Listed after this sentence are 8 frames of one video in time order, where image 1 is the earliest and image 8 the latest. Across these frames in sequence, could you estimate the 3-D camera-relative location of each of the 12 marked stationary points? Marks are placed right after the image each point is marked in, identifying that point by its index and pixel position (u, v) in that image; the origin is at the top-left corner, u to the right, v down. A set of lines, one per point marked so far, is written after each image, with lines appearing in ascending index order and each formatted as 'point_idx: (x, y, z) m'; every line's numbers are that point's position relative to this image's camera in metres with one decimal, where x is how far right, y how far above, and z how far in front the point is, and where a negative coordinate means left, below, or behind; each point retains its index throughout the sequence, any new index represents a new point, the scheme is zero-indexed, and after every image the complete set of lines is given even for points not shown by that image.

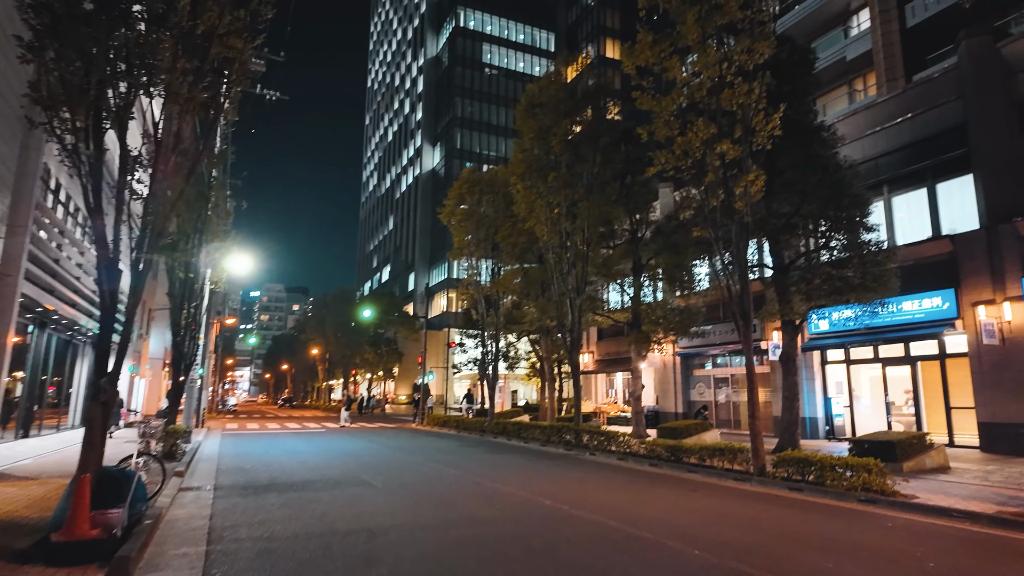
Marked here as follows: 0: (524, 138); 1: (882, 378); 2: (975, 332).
0: (+0.4, +4.3, +17.2) m
1: (+10.3, -2.5, +17.0) m
2: (+10.8, -1.0, +14.3) m
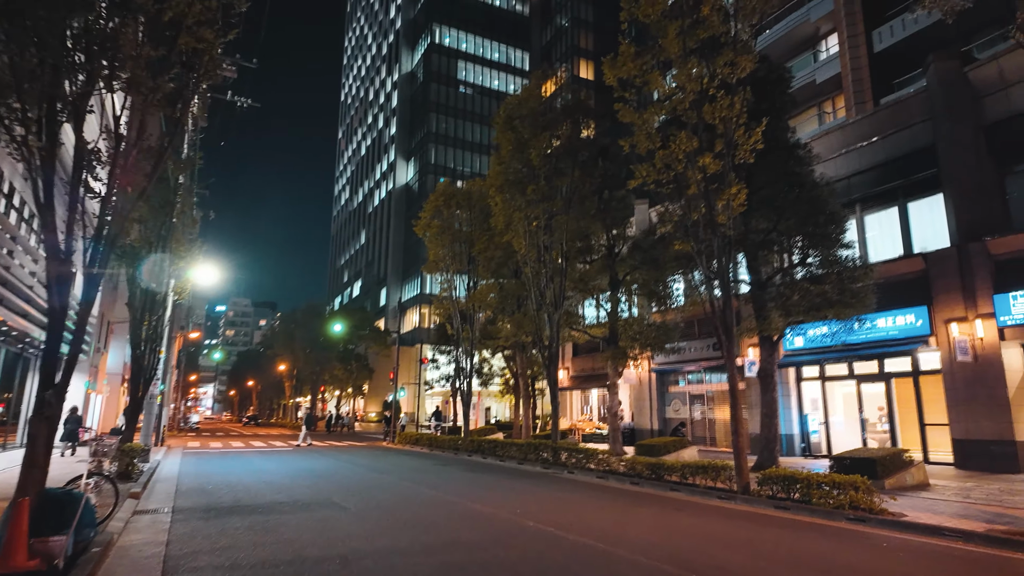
0: (-0.3, +3.9, +17.0) m
1: (+9.6, -3.0, +17.0) m
2: (+10.3, -1.5, +14.4) m
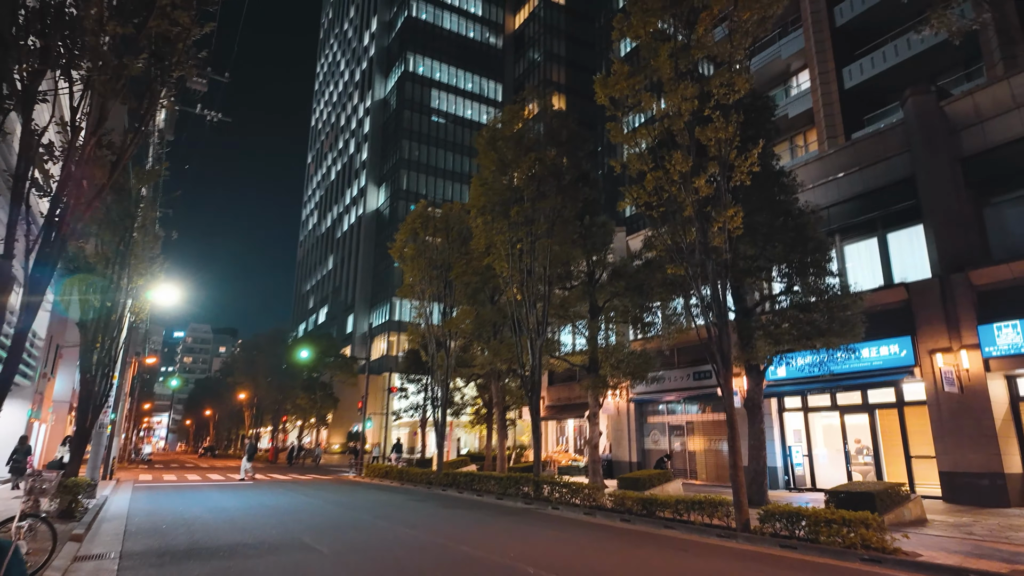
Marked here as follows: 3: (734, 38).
0: (-0.7, +3.2, +16.5) m
1: (+9.0, -3.8, +16.8) m
2: (+9.9, -2.2, +14.3) m
3: (+3.7, +4.2, +10.2) m
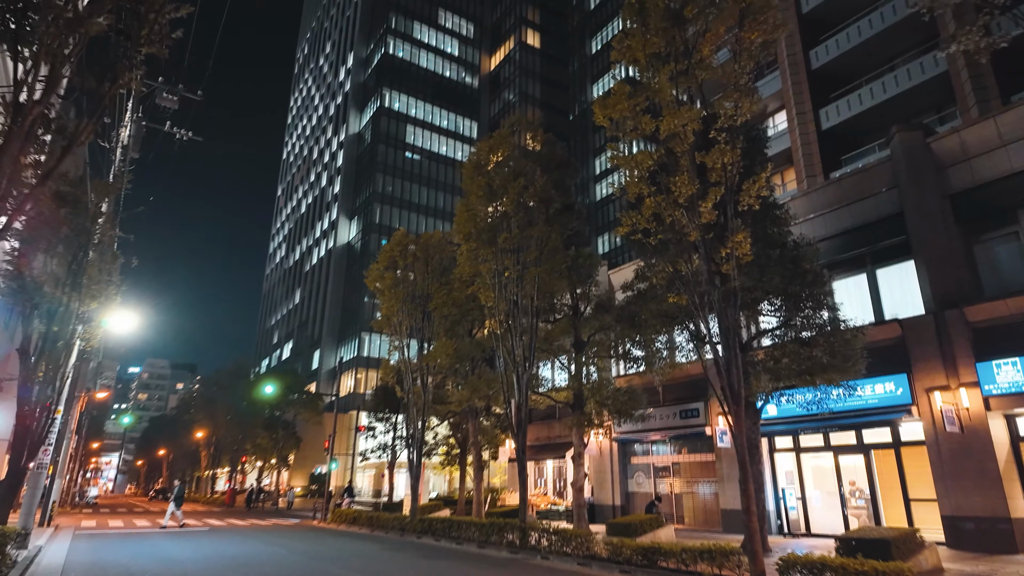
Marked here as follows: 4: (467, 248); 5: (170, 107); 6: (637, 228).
0: (-1.1, +2.4, +15.9) m
1: (+8.6, -4.8, +16.2) m
2: (+9.5, -3.0, +13.9) m
3: (+3.7, +3.7, +9.9) m
4: (-1.2, +1.1, +15.8) m
5: (-9.8, +5.1, +17.4) m
6: (+2.3, +1.1, +11.3) m
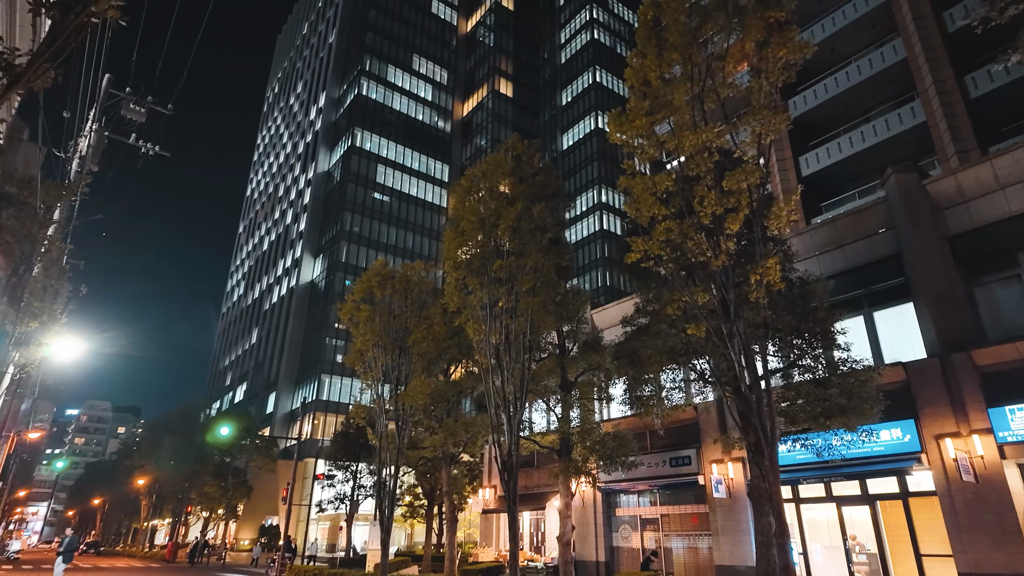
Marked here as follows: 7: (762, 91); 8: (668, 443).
0: (-1.3, +1.6, +15.0) m
1: (+8.2, -5.8, +15.3) m
2: (+9.3, -3.9, +13.2) m
3: (+3.9, +3.3, +9.4) m
4: (-1.4, +0.3, +14.8) m
5: (-10.0, +4.4, +16.2) m
6: (+2.4, +0.6, +10.6) m
7: (+3.8, +3.0, +9.3) m
8: (+4.9, -4.9, +19.3) m
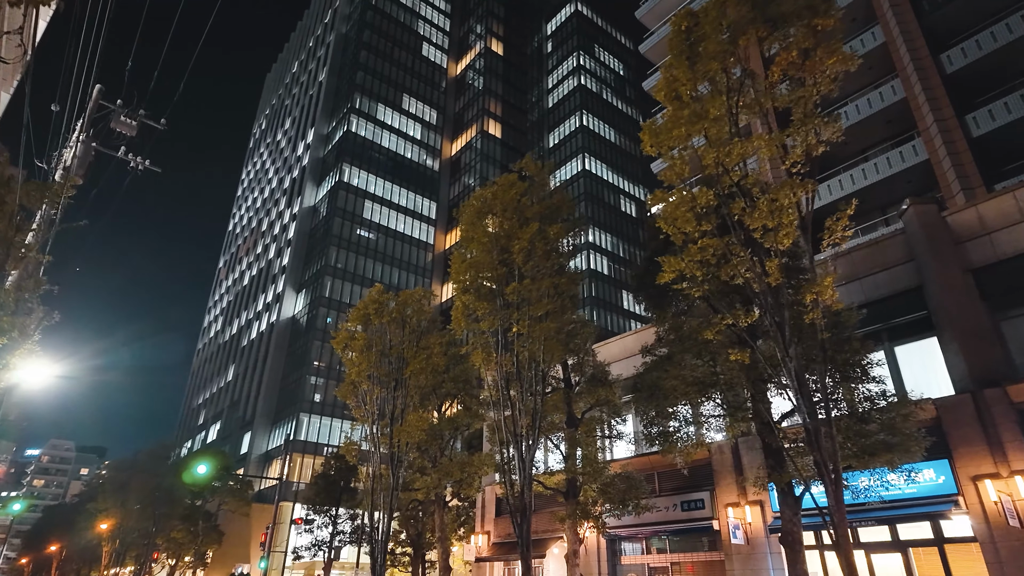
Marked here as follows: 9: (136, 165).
0: (-1.0, +1.0, +14.2) m
1: (+8.3, -6.6, +14.4) m
2: (+9.6, -4.6, +12.4) m
3: (+4.3, +3.0, +9.0) m
4: (-1.1, -0.3, +13.9) m
5: (-9.7, +3.9, +15.3) m
6: (+2.8, +0.2, +9.9) m
7: (+4.3, +2.7, +8.9) m
8: (+5.0, -5.9, +18.3) m
9: (-9.3, +3.0, +15.1) m
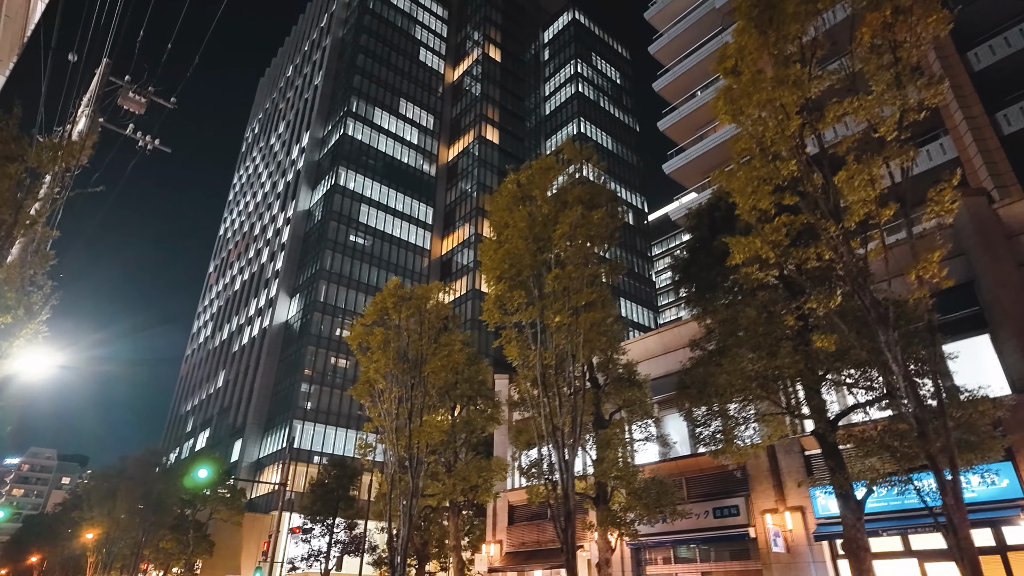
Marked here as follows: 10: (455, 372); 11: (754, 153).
0: (-0.3, +1.2, +13.4) m
1: (+9.0, -6.5, +13.6) m
2: (+10.3, -4.4, +11.7) m
3: (+5.2, +3.2, +8.2) m
4: (-0.3, -0.1, +13.1) m
5: (-8.9, +4.2, +14.4) m
6: (+3.6, +0.5, +9.1) m
7: (+5.2, +3.0, +8.1) m
8: (+5.6, -5.8, +17.4) m
9: (-8.5, +3.3, +14.1) m
10: (-1.8, -2.6, +19.1) m
11: (+3.5, +2.0, +9.4) m
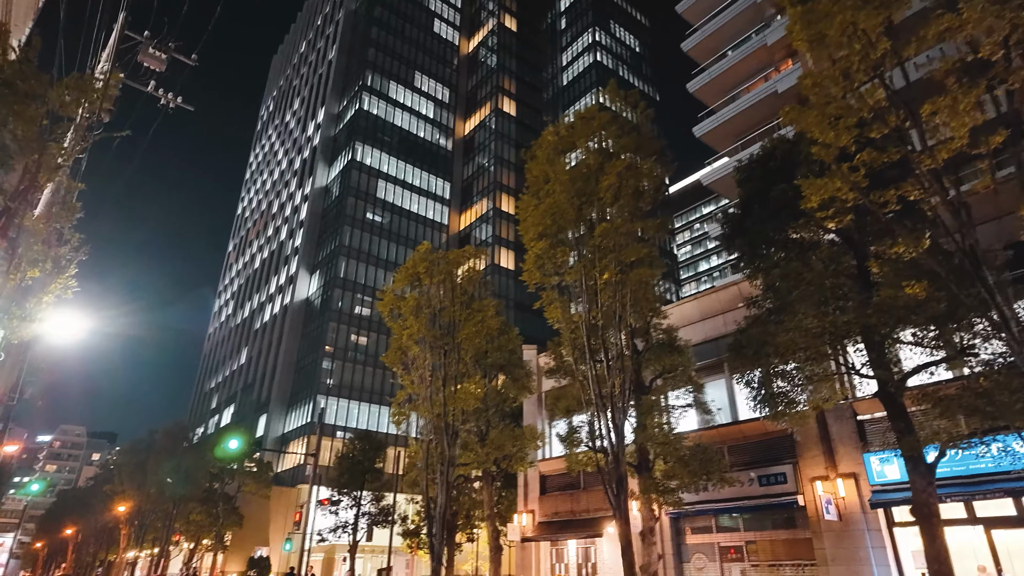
0: (+0.6, +2.0, +12.7) m
1: (+10.0, -5.5, +12.9) m
2: (+11.2, -3.5, +10.9) m
3: (+5.9, +4.0, +7.3) m
4: (+0.5, +0.8, +12.4) m
5: (-8.1, +5.0, +13.8) m
6: (+4.4, +1.2, +8.3) m
7: (+5.9, +3.7, +7.3) m
8: (+6.6, -4.7, +16.8) m
9: (-7.6, +4.1, +13.6) m
10: (-0.8, -1.6, +18.5) m
11: (+4.2, +2.7, +8.5) m
